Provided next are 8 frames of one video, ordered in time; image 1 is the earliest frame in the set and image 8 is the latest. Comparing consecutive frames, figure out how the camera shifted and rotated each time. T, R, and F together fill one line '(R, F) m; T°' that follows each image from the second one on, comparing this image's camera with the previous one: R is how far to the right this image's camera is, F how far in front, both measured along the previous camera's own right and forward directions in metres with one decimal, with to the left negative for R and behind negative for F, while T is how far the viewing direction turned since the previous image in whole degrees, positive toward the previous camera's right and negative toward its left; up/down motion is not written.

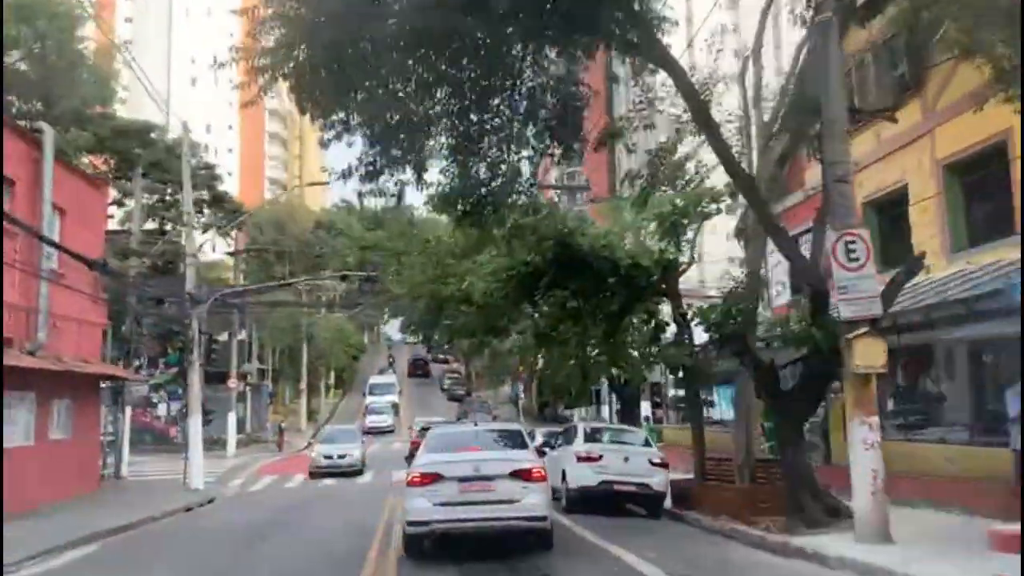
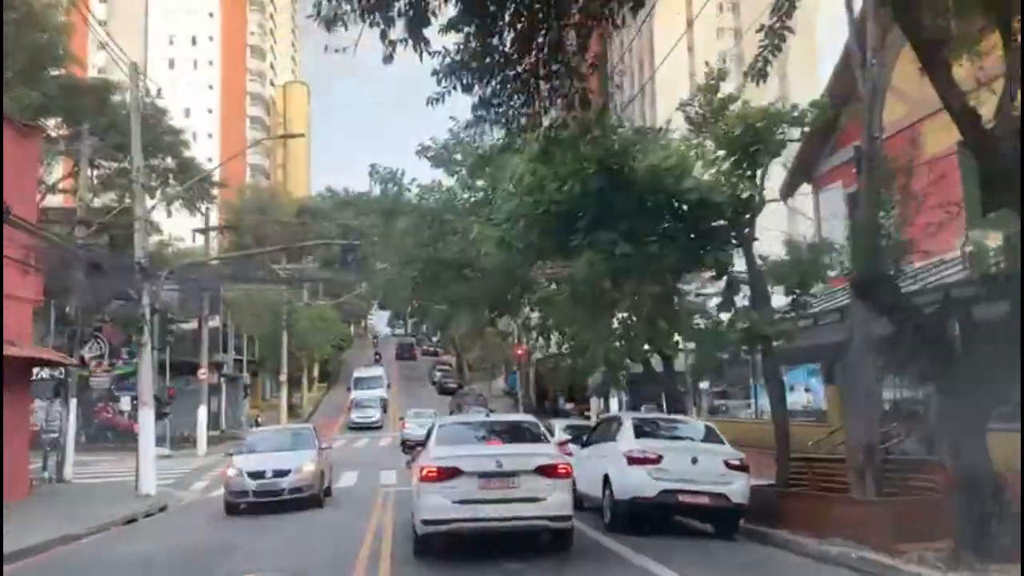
(-0.6, +4.3) m; +1°
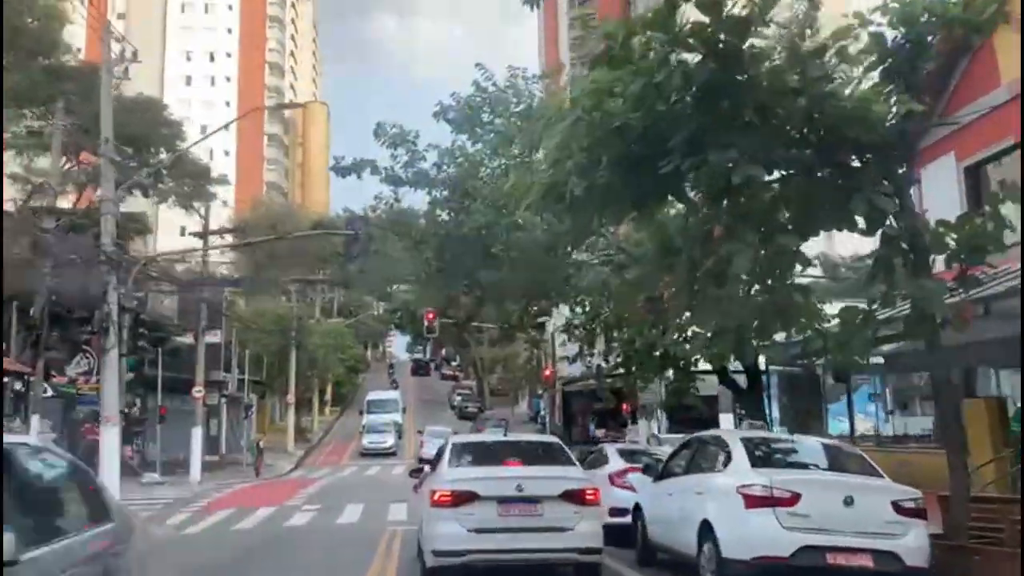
(-0.4, +4.1) m; -1°
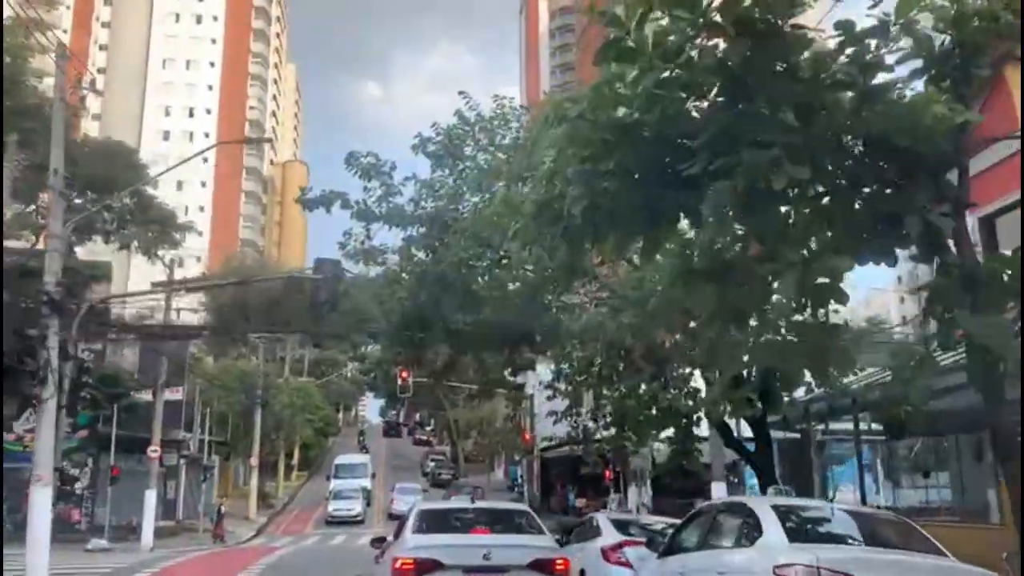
(-0.1, +1.6) m; +1°
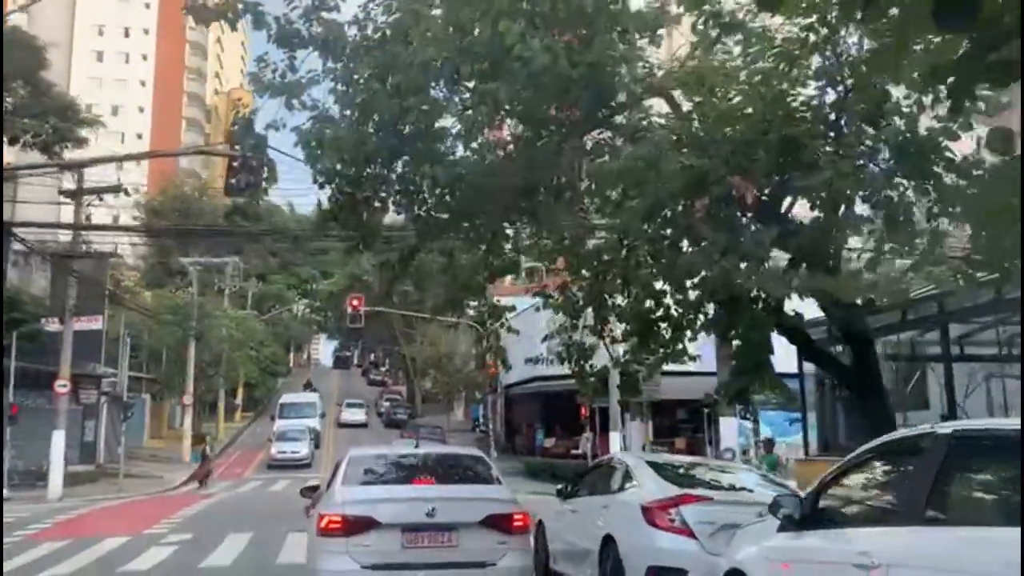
(-0.4, +4.4) m; +3°
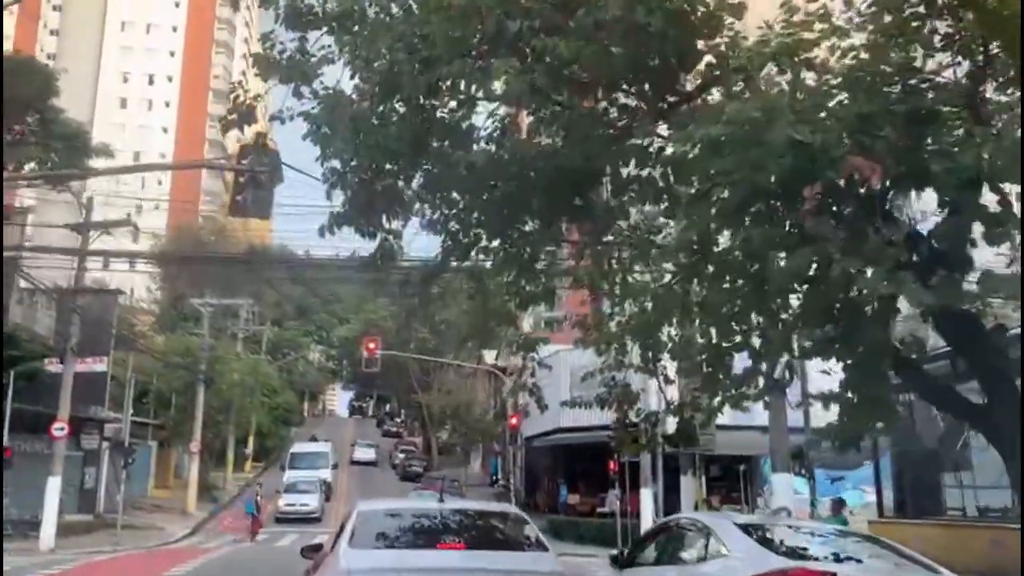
(-0.3, +1.7) m; -1°
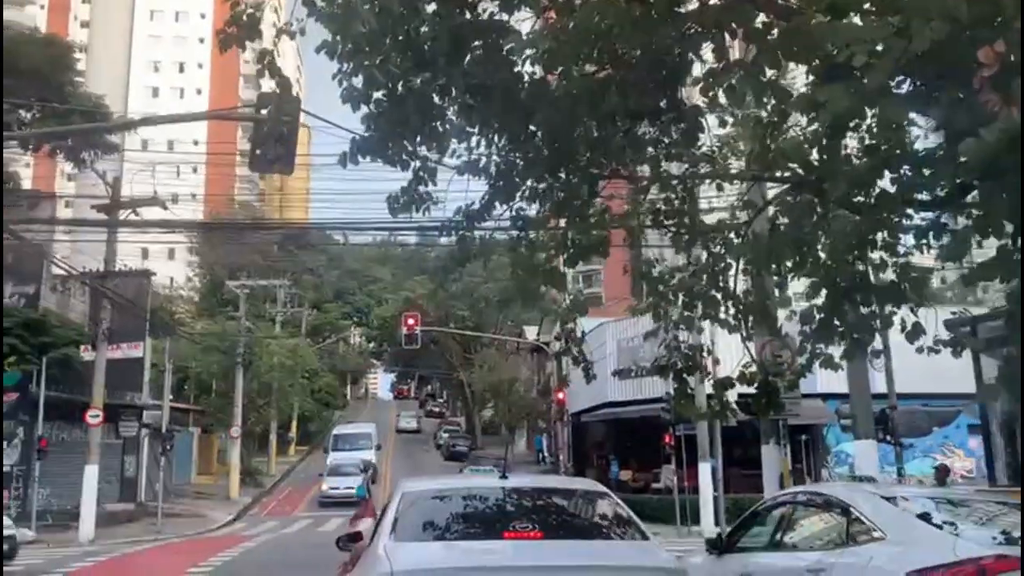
(-0.2, +1.5) m; -2°
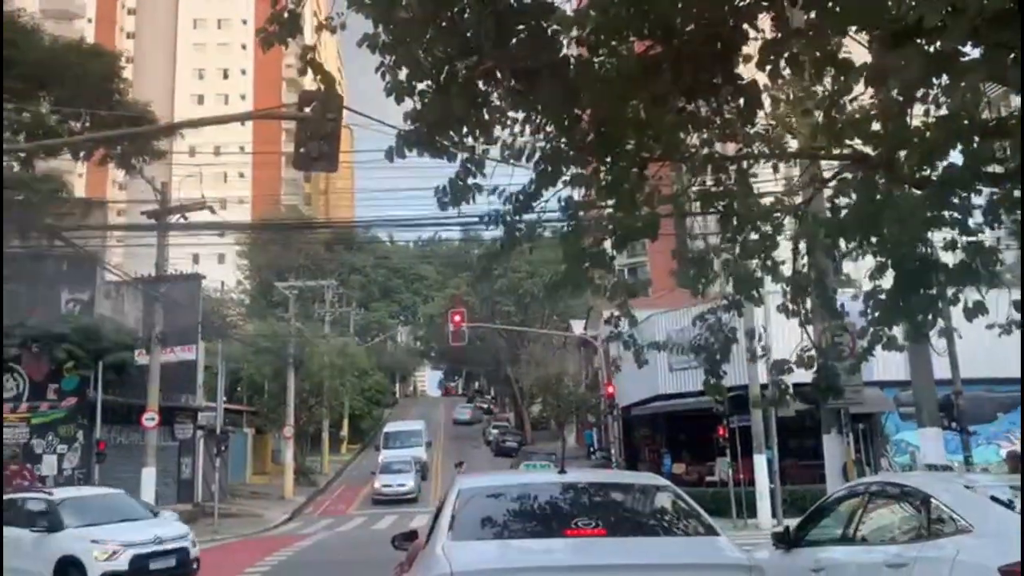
(-0.1, +0.2) m; -3°
